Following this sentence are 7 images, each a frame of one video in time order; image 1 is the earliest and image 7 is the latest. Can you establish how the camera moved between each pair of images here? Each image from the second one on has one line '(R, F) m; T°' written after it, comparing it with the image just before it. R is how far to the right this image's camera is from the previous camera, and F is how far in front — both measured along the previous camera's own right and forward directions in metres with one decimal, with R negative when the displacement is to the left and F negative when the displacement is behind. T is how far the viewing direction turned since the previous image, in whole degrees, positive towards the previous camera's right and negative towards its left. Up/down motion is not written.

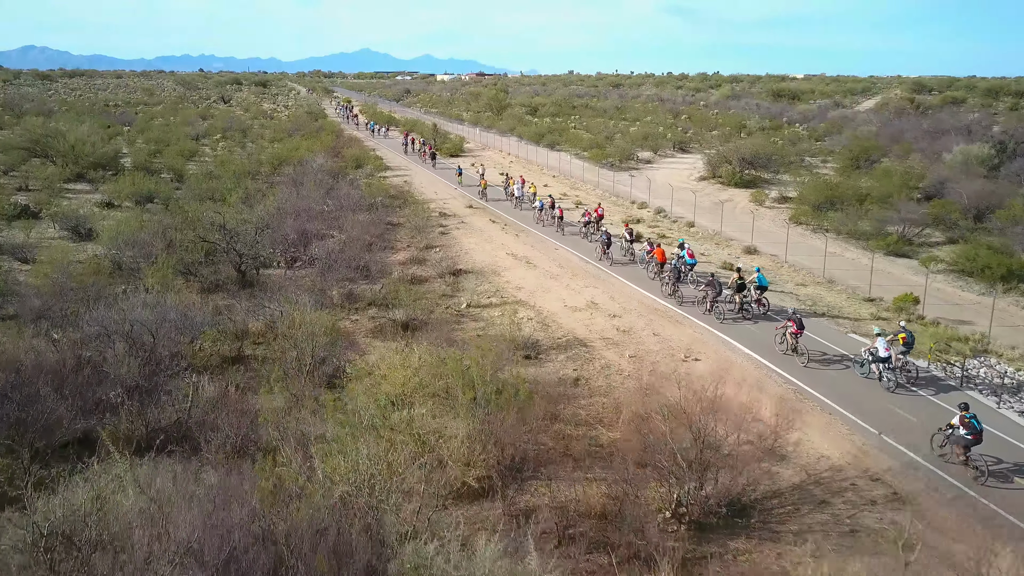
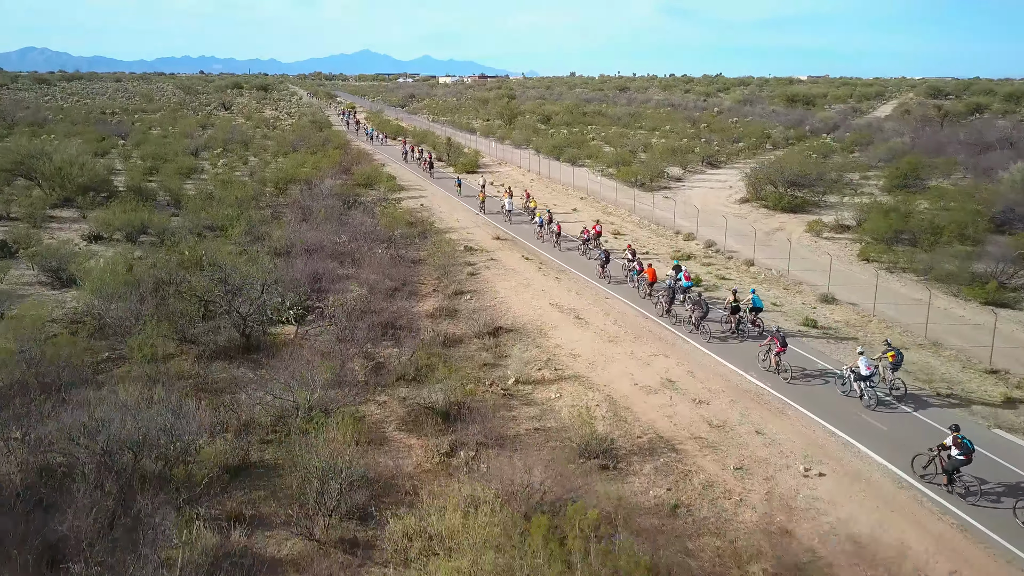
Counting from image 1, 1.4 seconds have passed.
(-1.1, +3.0) m; 0°
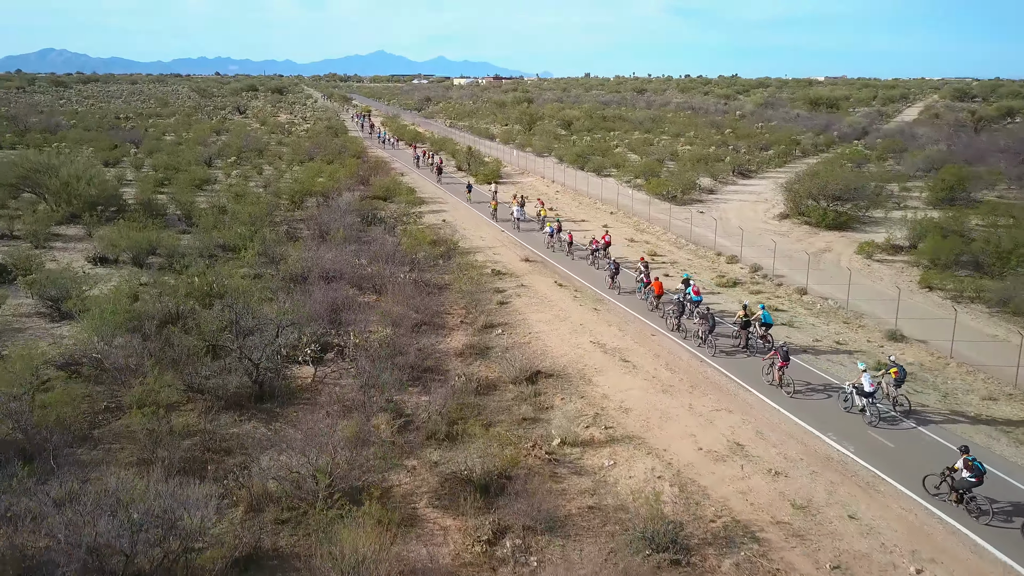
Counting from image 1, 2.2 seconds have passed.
(-0.5, +1.7) m; -1°
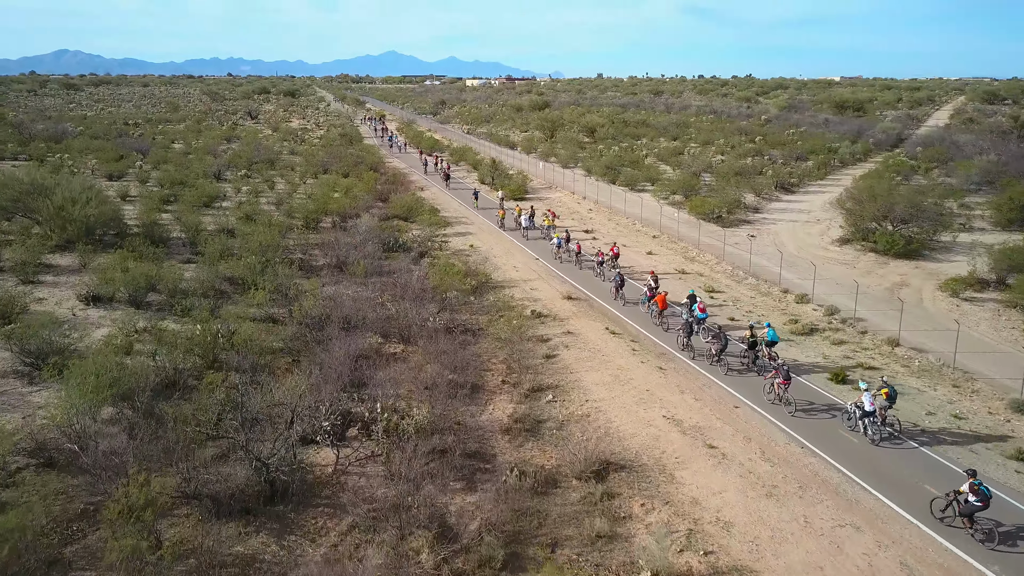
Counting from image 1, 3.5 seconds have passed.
(-0.9, +2.8) m; -1°
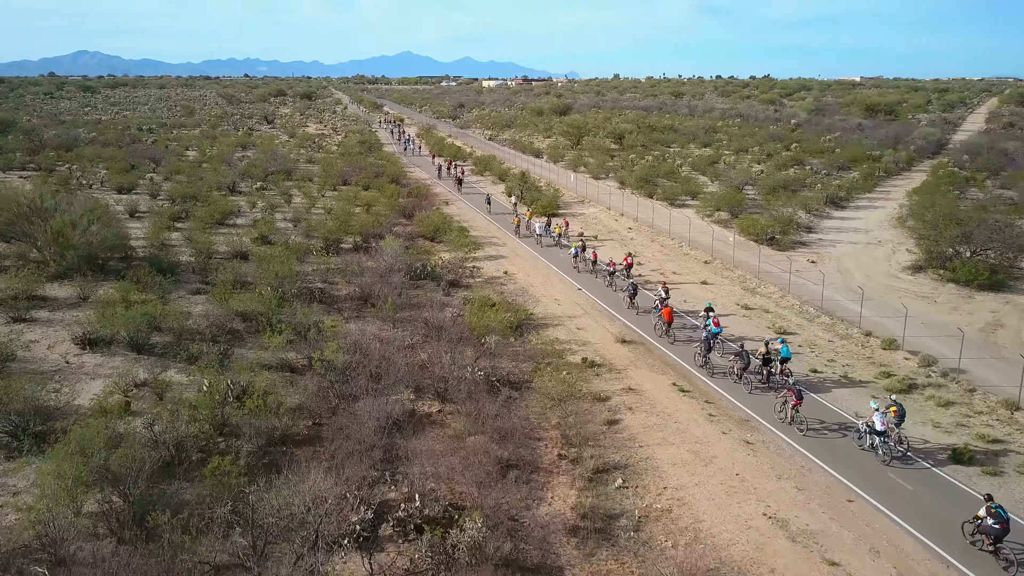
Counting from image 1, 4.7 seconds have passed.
(-0.8, +2.6) m; -1°
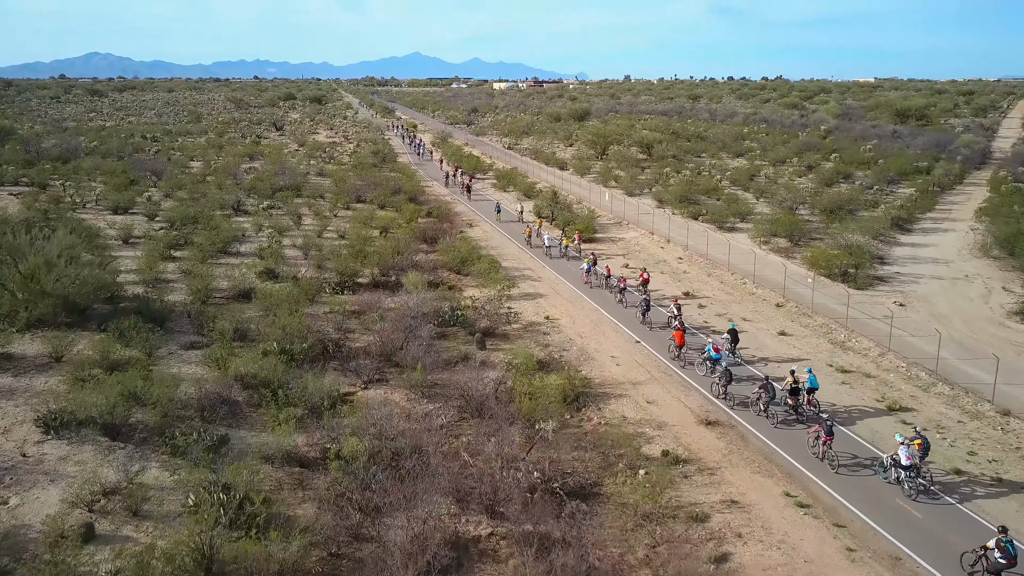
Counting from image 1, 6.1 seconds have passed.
(-1.0, +3.7) m; -1°
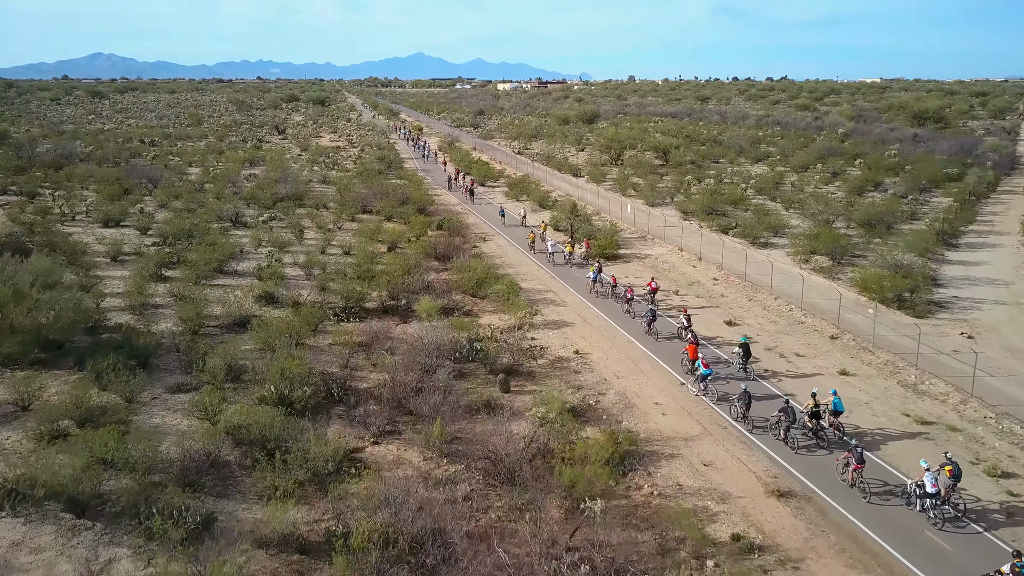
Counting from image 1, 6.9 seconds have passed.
(-0.6, +2.4) m; 0°
